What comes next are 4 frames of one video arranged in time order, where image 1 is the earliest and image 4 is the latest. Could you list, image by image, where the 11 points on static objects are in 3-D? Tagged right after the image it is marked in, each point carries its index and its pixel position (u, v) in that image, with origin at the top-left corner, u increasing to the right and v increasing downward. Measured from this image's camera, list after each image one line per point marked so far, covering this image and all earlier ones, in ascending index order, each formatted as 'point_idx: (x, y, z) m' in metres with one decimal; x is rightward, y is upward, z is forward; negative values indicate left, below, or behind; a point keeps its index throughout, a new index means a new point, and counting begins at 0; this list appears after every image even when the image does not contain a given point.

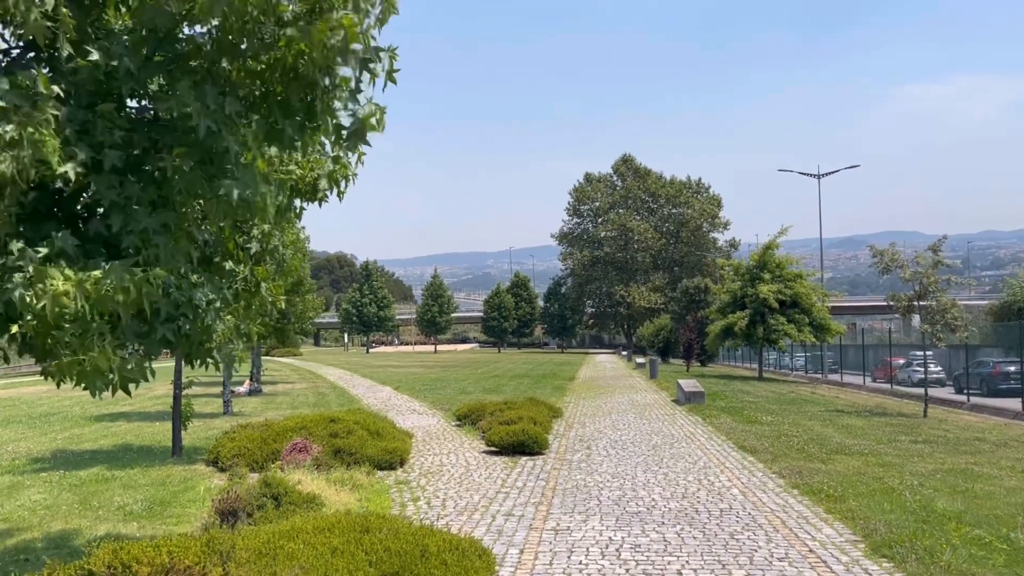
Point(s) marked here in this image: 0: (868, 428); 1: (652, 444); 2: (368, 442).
0: (+8.0, -3.1, +19.3) m
1: (+2.7, -3.0, +16.6) m
2: (-2.4, -2.5, +14.1) m
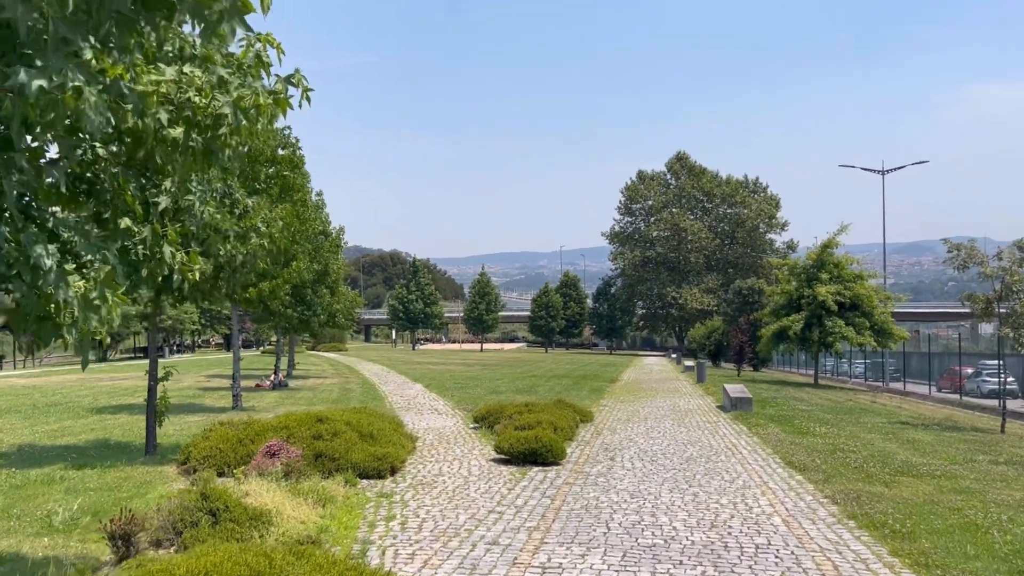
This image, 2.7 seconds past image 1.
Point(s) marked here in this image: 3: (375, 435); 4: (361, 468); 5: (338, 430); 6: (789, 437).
0: (+8.4, -3.1, +16.9) m
1: (+2.9, -2.9, +14.5) m
2: (-2.3, -2.3, +12.4) m
3: (-2.2, -2.3, +13.4) m
4: (-2.1, -2.5, +11.8) m
5: (-2.6, -2.1, +12.7) m
6: (+5.5, -3.0, +17.2) m
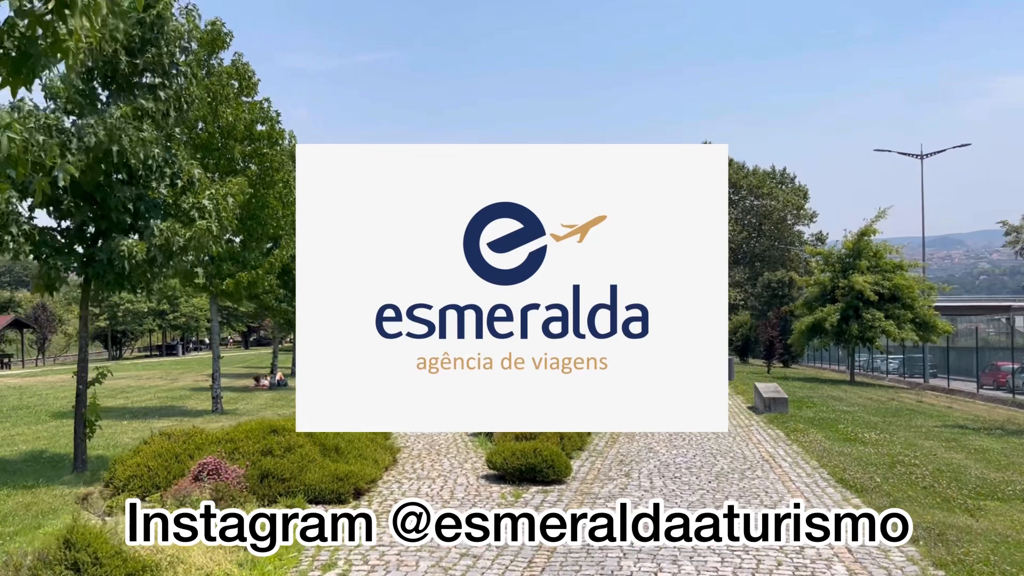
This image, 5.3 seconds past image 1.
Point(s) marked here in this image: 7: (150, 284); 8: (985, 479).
0: (+8.4, -2.8, +14.4) m
1: (+2.9, -2.6, +12.2) m
2: (-2.4, -2.1, +10.2) m
3: (-2.2, -2.1, +11.2) m
4: (-2.2, -2.3, +9.6) m
5: (-2.7, -1.9, +10.6) m
6: (+5.6, -2.7, +14.8) m
7: (-4.9, +0.1, +11.5) m
8: (+6.4, -2.6, +11.6) m
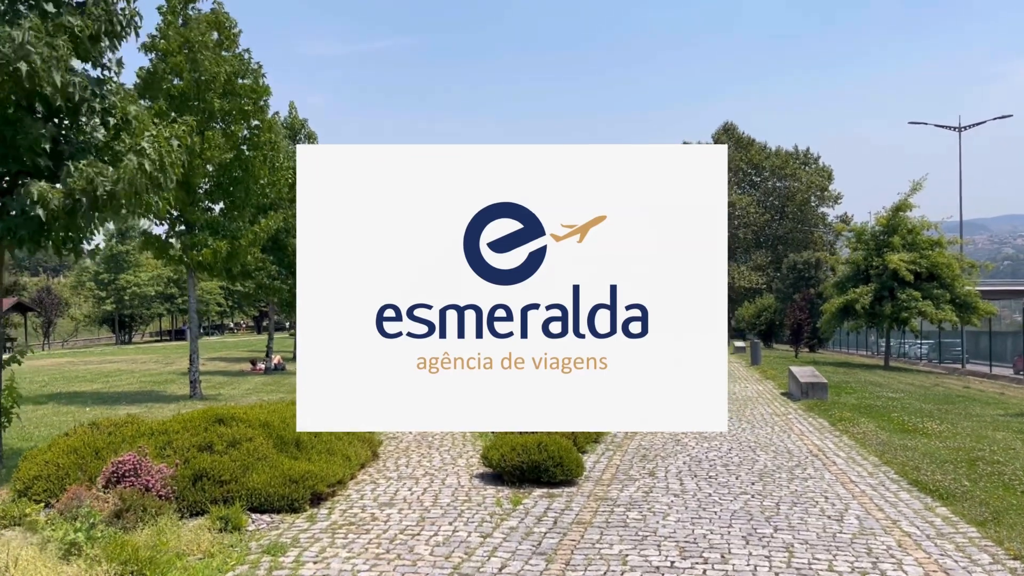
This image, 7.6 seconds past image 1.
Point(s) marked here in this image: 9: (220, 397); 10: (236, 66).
0: (+8.4, -2.3, +12.3) m
1: (+2.9, -2.2, +10.1) m
2: (-2.4, -1.6, +8.3) m
3: (-2.2, -1.6, +9.2) m
4: (-2.2, -1.9, +7.6) m
5: (-2.7, -1.5, +8.6) m
6: (+5.6, -2.2, +12.7) m
7: (-4.9, +0.5, +9.6) m
8: (+6.4, -2.1, +9.4) m
9: (-6.4, -2.4, +18.9) m
10: (-5.8, +4.7, +18.1) m
